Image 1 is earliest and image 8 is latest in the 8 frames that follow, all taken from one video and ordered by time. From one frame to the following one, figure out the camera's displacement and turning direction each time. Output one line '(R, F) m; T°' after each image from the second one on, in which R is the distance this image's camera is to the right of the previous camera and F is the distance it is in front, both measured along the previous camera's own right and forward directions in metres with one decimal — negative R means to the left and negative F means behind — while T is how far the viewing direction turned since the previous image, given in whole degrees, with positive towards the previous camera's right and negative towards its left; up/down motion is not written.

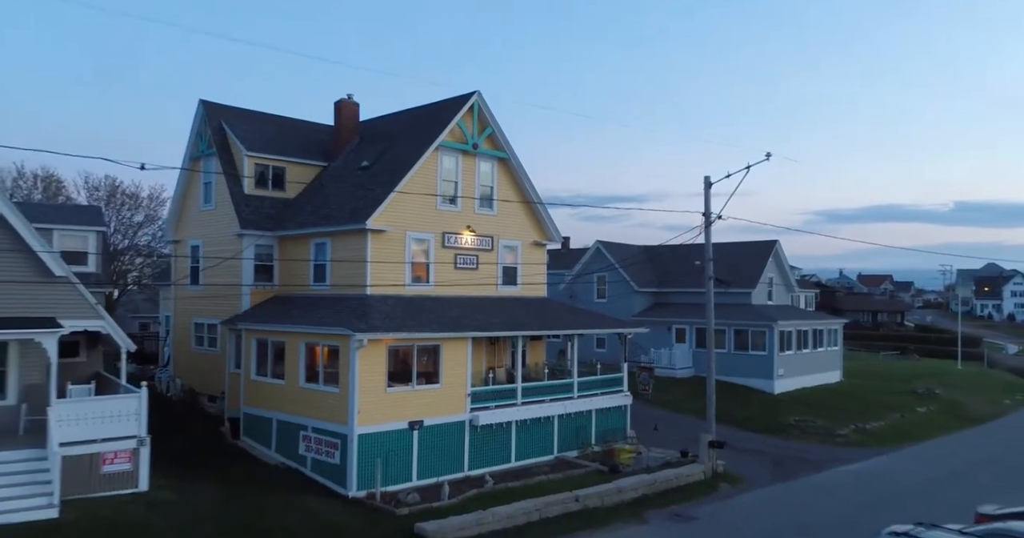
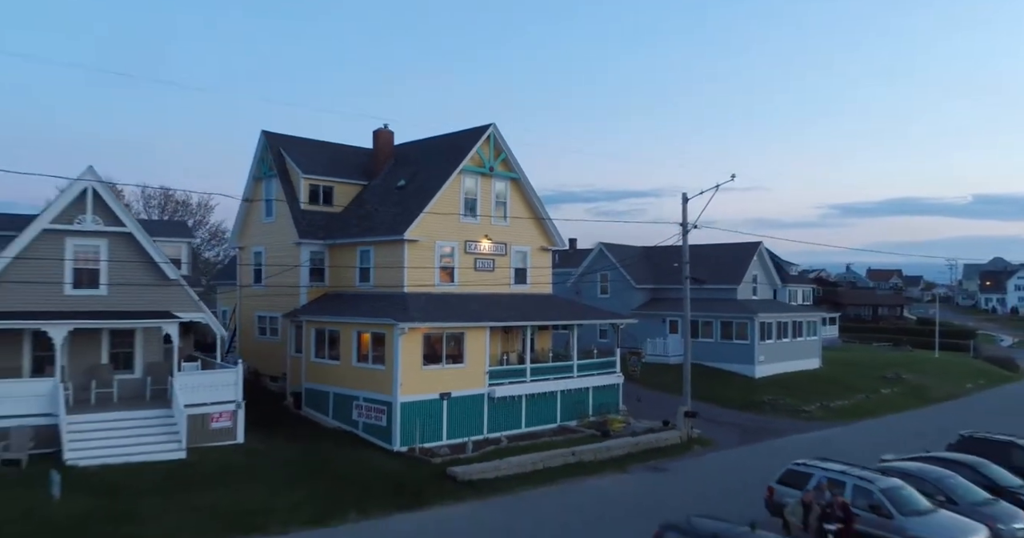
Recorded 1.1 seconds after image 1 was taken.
(+0.1, -4.0) m; -1°
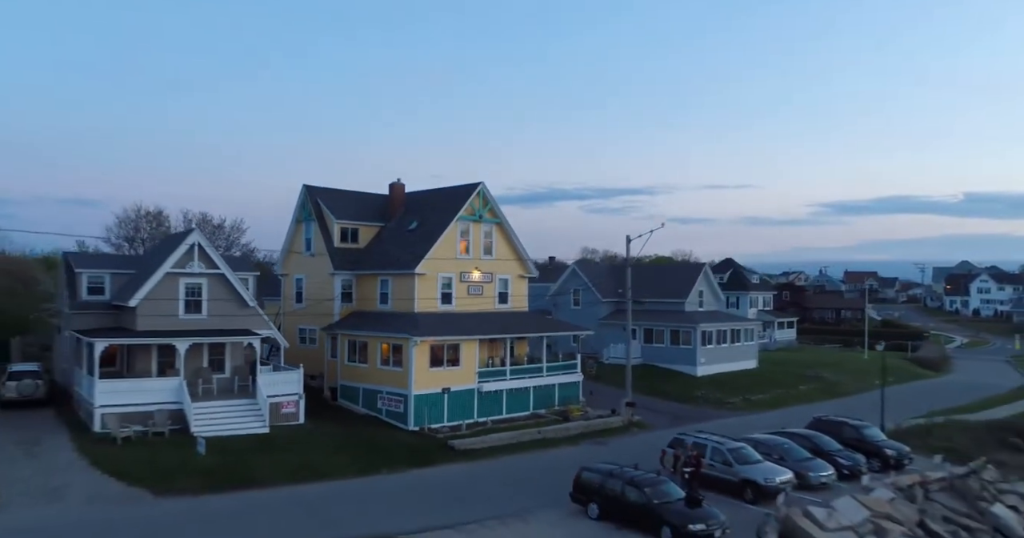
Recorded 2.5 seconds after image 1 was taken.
(+0.4, -7.2) m; 0°
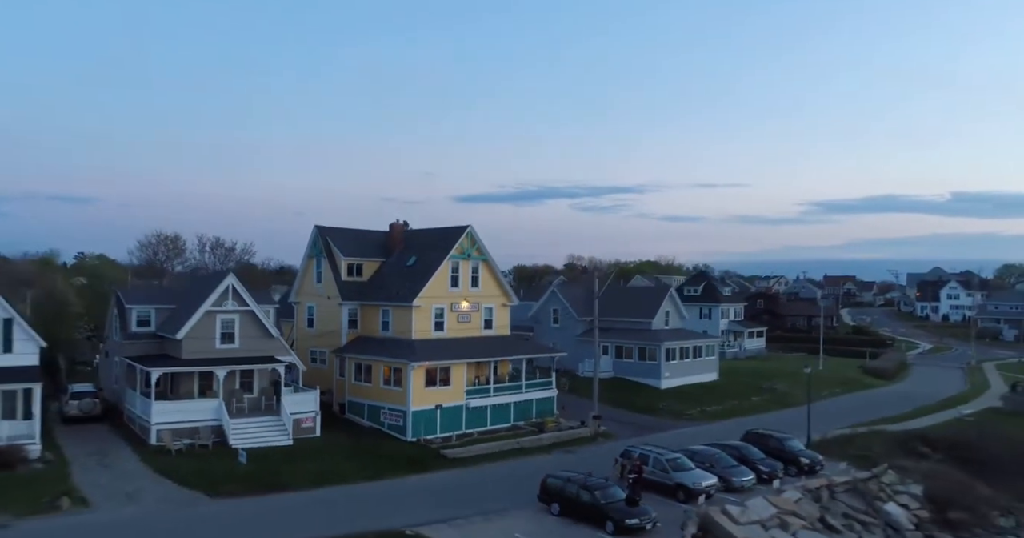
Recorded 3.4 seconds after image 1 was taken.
(+0.3, -4.8) m; +1°
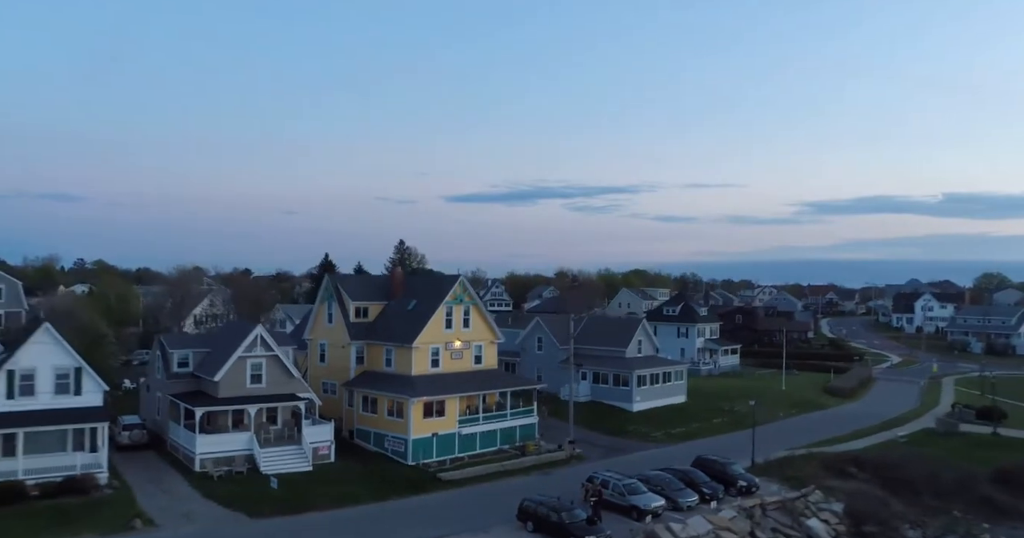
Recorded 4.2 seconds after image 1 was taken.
(+0.4, -5.3) m; 0°
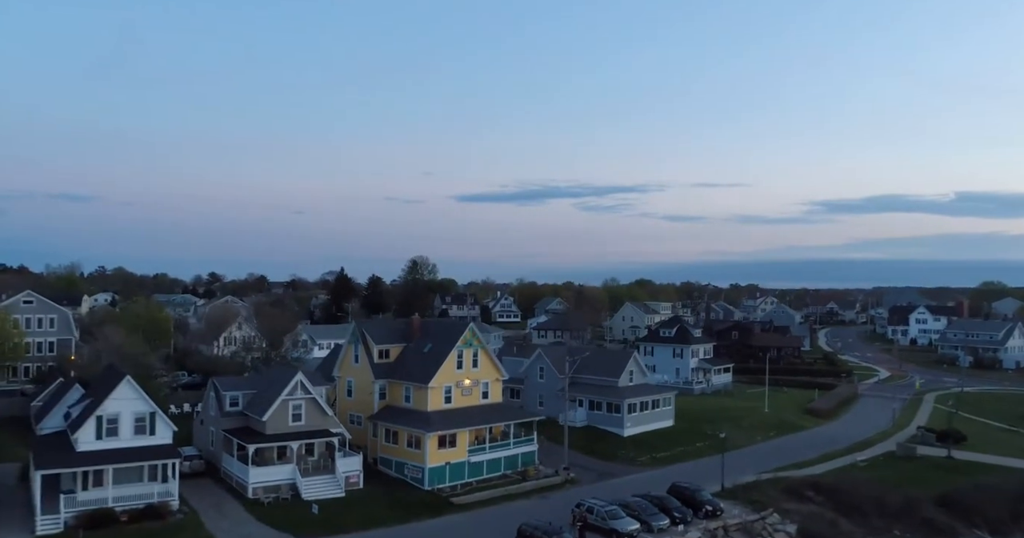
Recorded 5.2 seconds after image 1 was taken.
(+0.4, -6.0) m; -1°
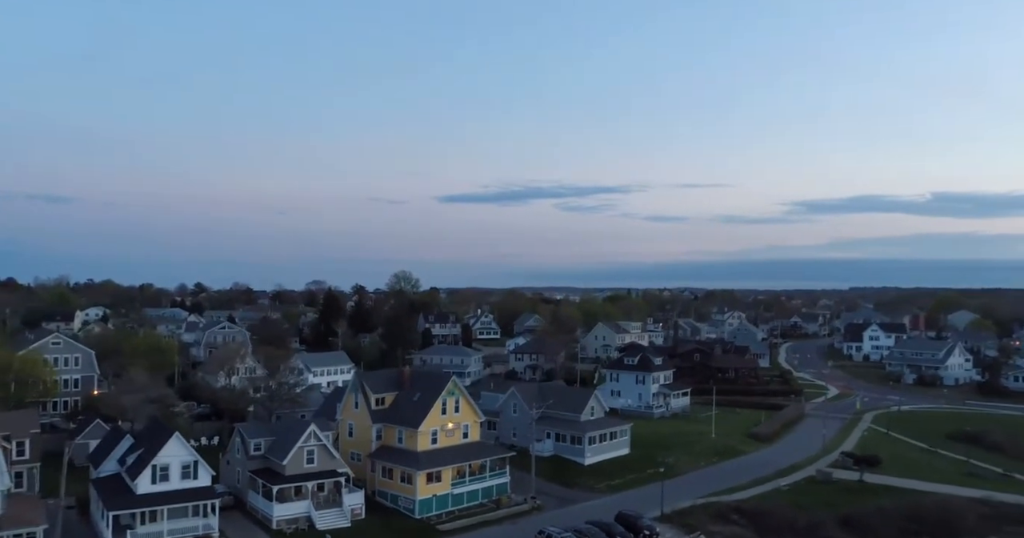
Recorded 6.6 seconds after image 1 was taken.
(+0.5, -9.1) m; +1°
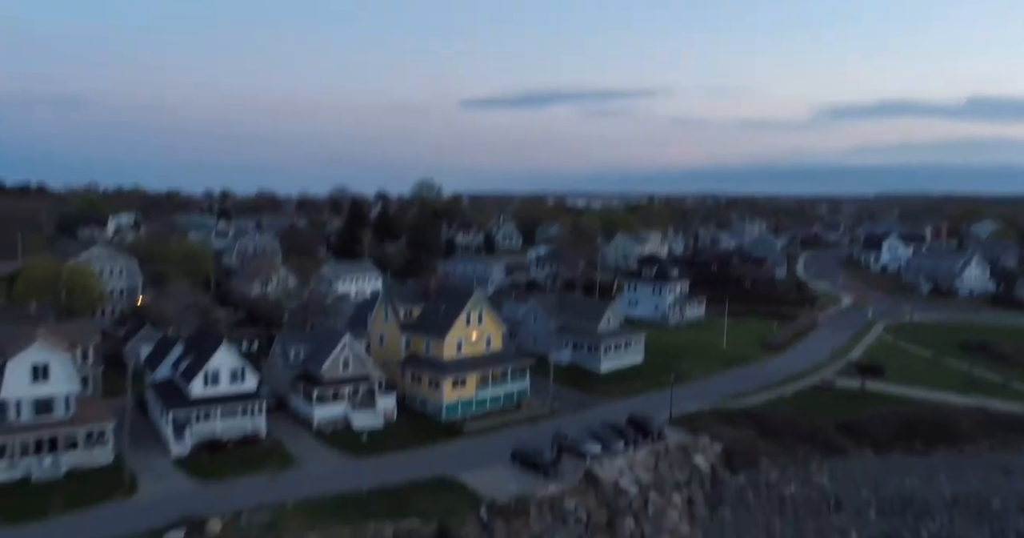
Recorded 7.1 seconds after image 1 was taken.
(+0.1, -2.6) m; -2°
